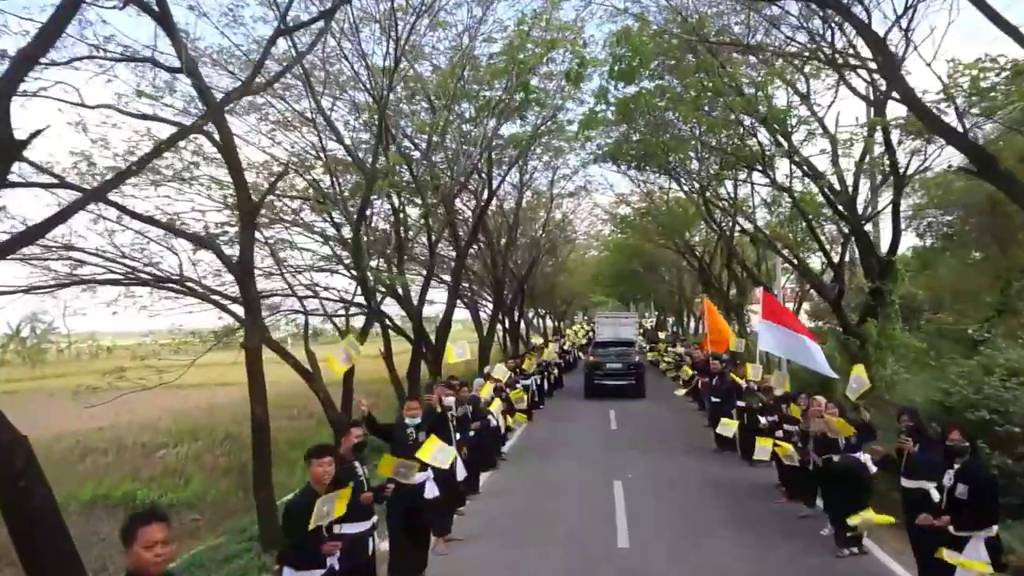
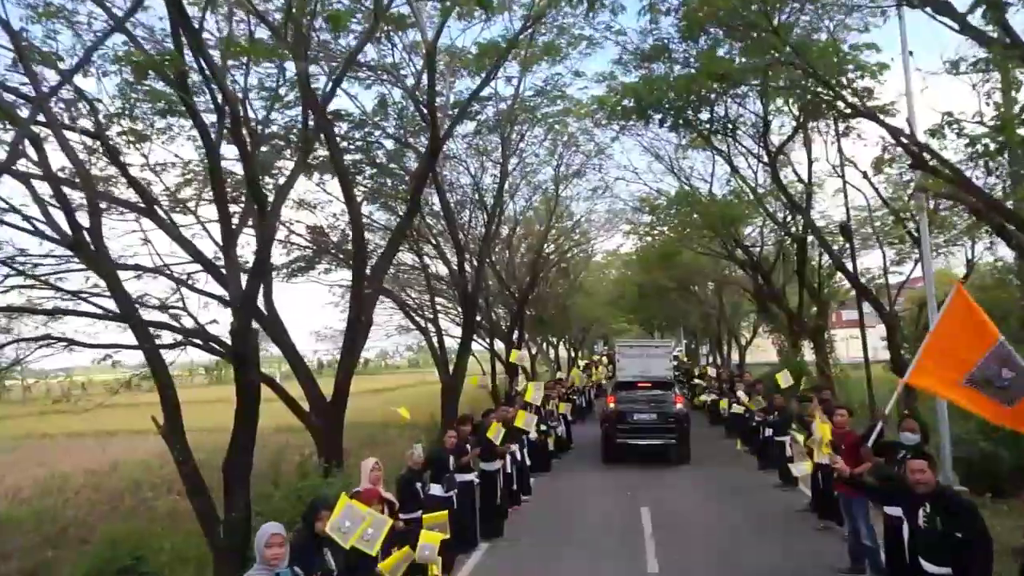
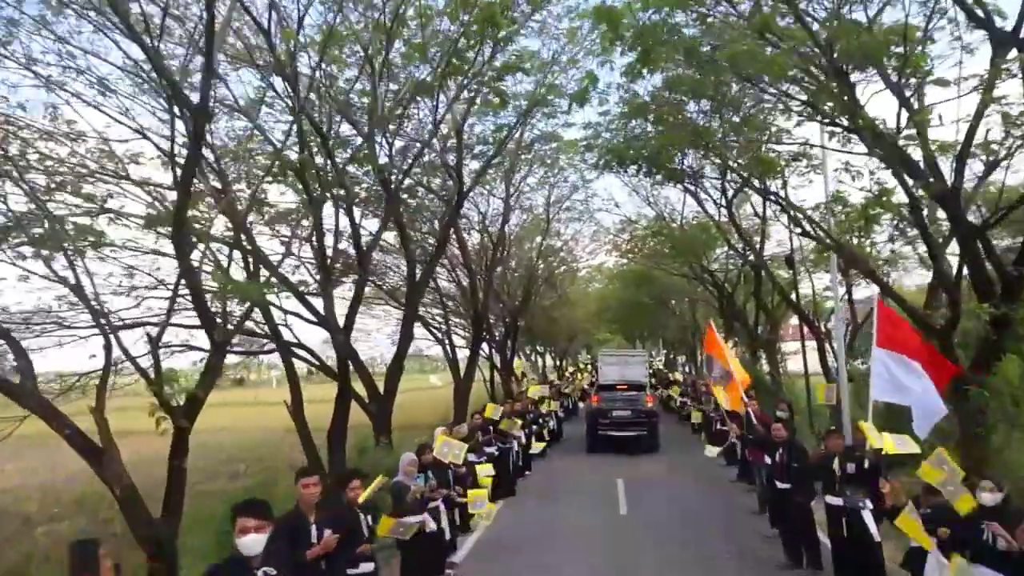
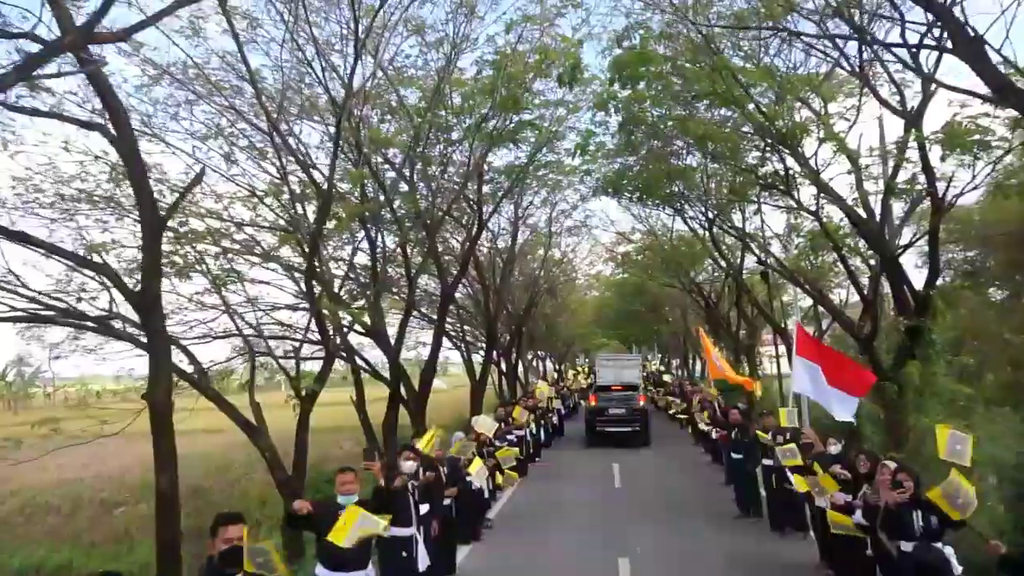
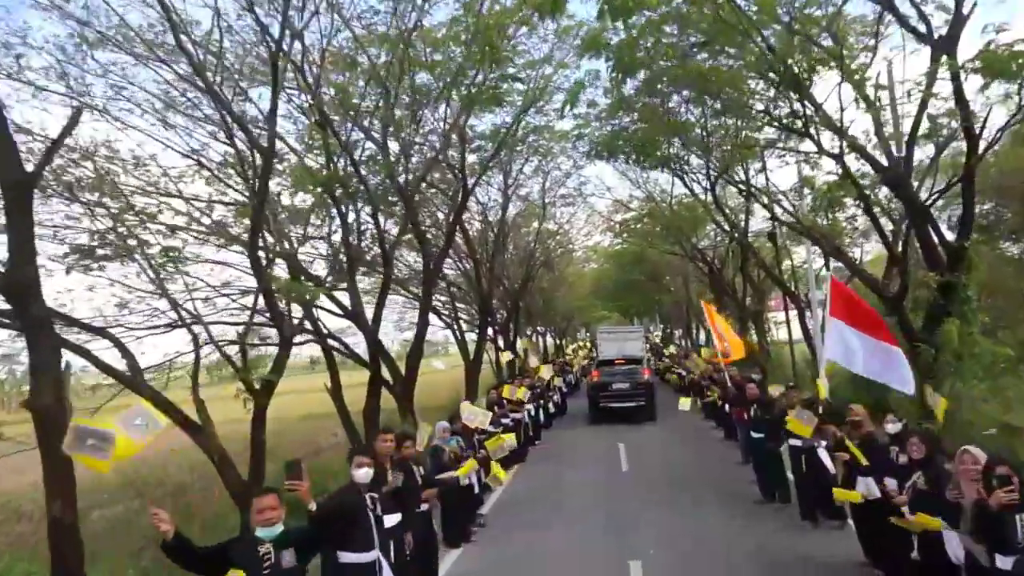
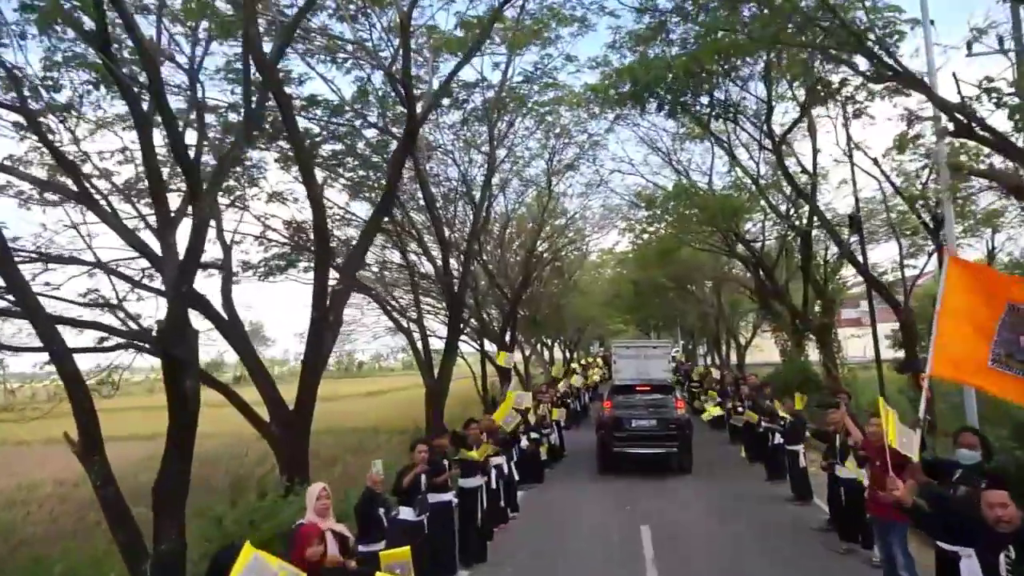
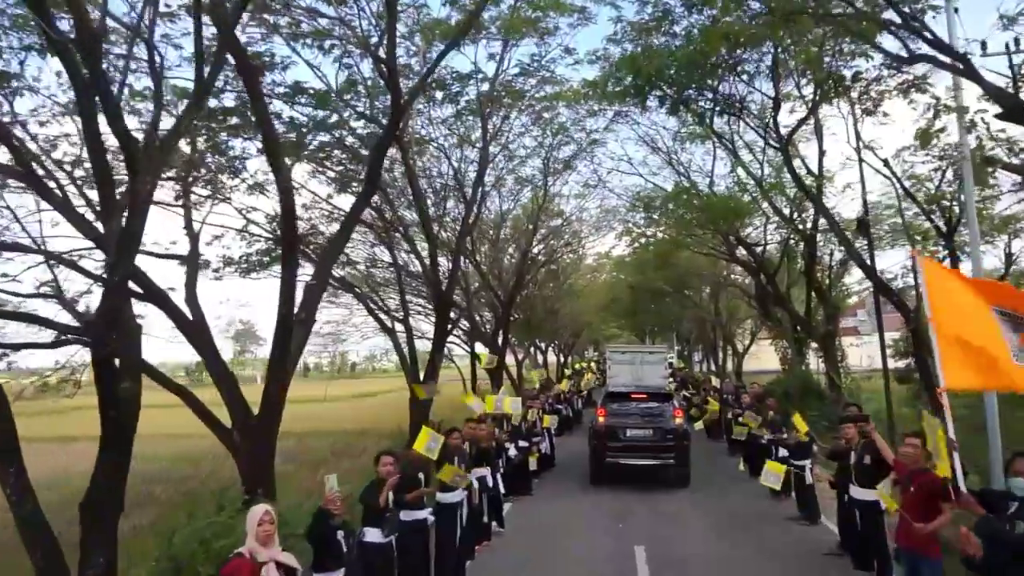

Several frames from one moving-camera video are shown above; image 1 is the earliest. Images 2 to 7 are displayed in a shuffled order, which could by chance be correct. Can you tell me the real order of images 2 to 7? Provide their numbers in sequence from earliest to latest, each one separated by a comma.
4, 5, 3, 2, 6, 7
